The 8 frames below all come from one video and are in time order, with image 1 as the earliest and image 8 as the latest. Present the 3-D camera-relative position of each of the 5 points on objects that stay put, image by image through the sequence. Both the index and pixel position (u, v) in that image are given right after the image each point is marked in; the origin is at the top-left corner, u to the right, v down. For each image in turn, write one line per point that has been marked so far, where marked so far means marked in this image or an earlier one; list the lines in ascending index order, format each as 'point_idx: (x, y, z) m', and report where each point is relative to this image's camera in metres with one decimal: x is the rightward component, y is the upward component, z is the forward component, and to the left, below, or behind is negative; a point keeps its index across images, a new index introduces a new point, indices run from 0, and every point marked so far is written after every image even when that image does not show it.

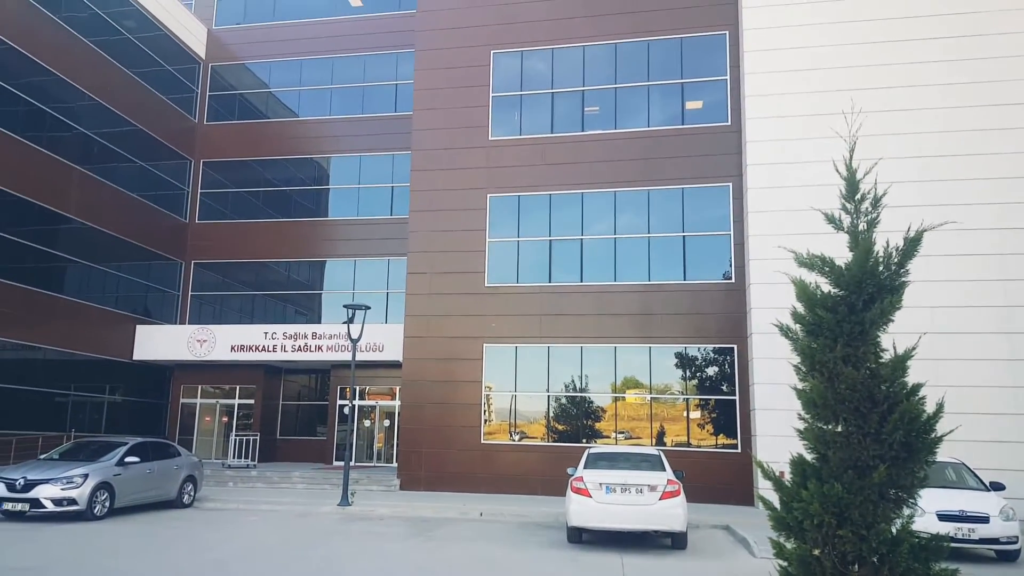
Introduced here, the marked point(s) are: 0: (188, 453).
0: (-8.6, -4.3, +18.9) m
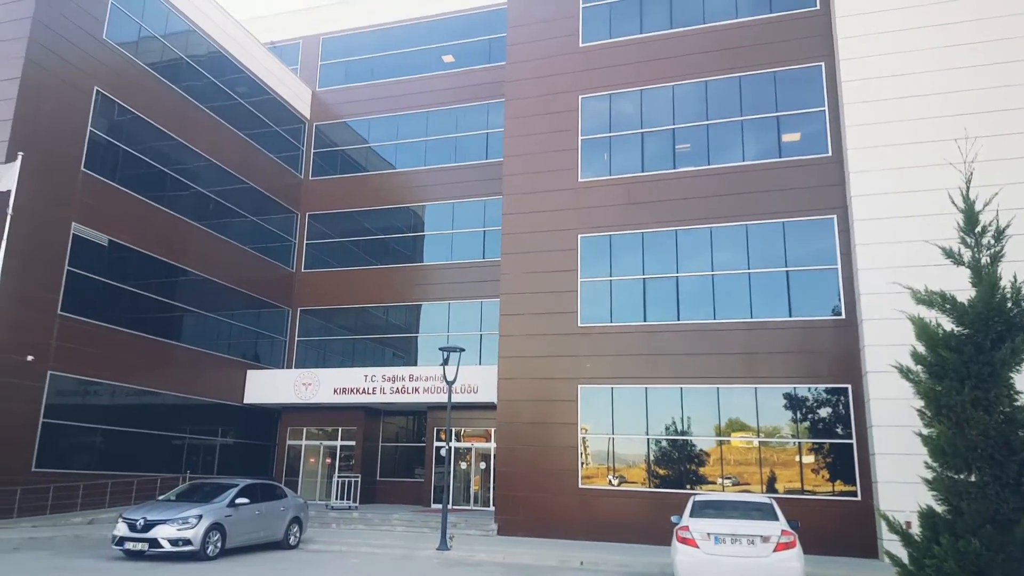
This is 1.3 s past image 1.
0: (-6.0, -5.6, +19.5) m
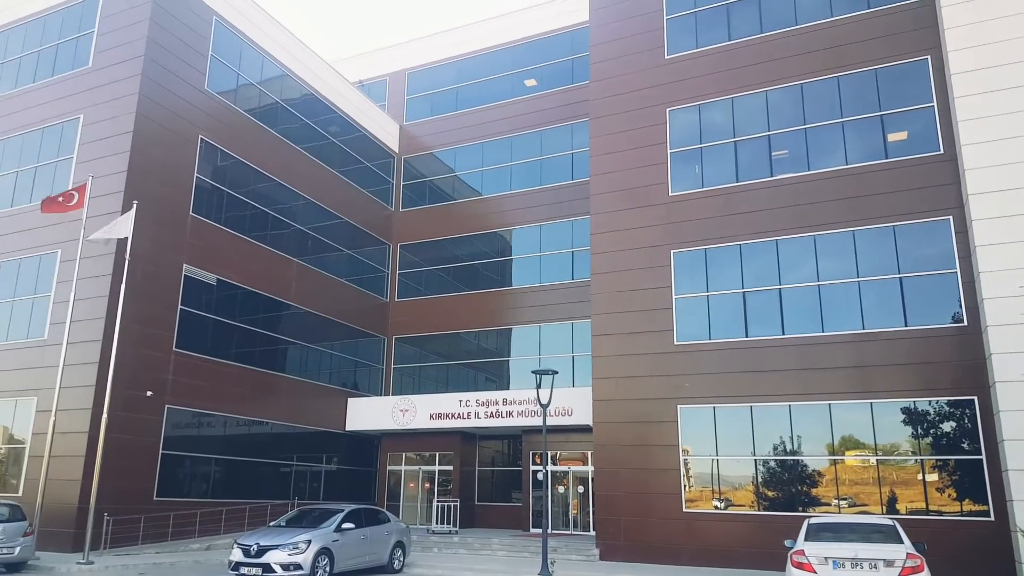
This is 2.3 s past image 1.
0: (-3.2, -6.3, +19.7) m
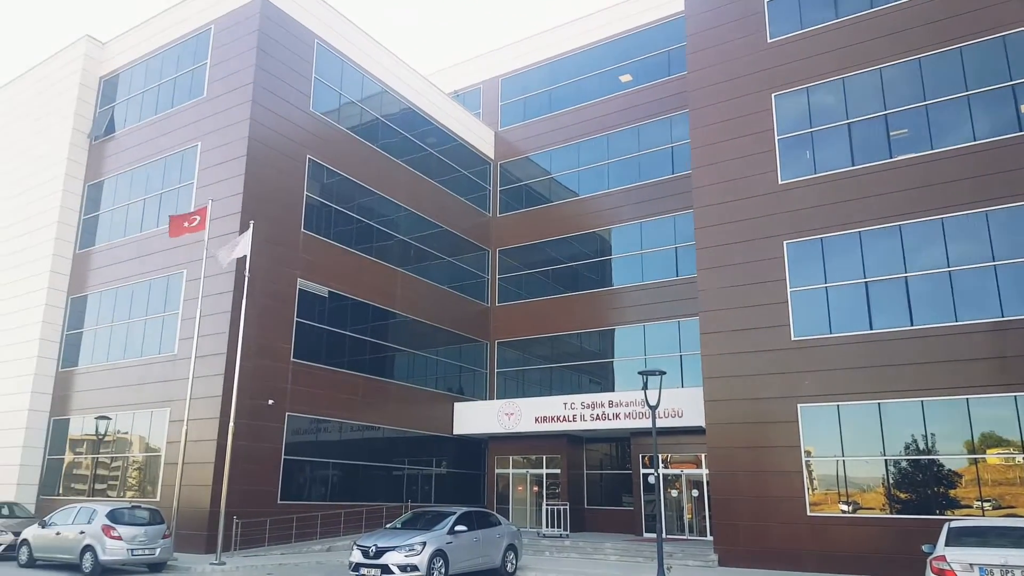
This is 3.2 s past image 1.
0: (-0.2, -6.4, +19.8) m
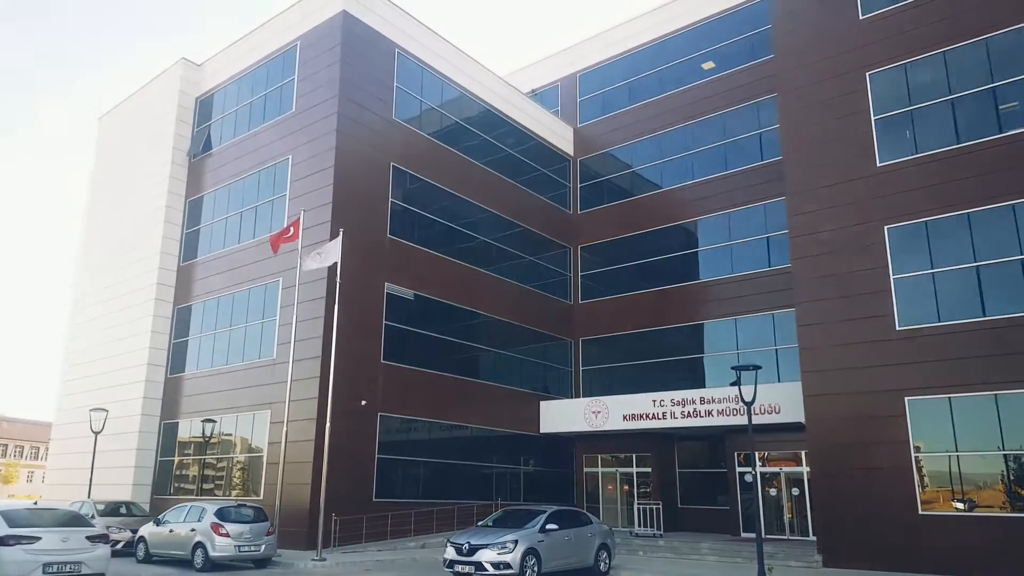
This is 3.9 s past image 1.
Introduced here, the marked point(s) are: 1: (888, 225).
0: (+2.4, -6.3, +19.6) m
1: (+10.0, +1.7, +19.5) m
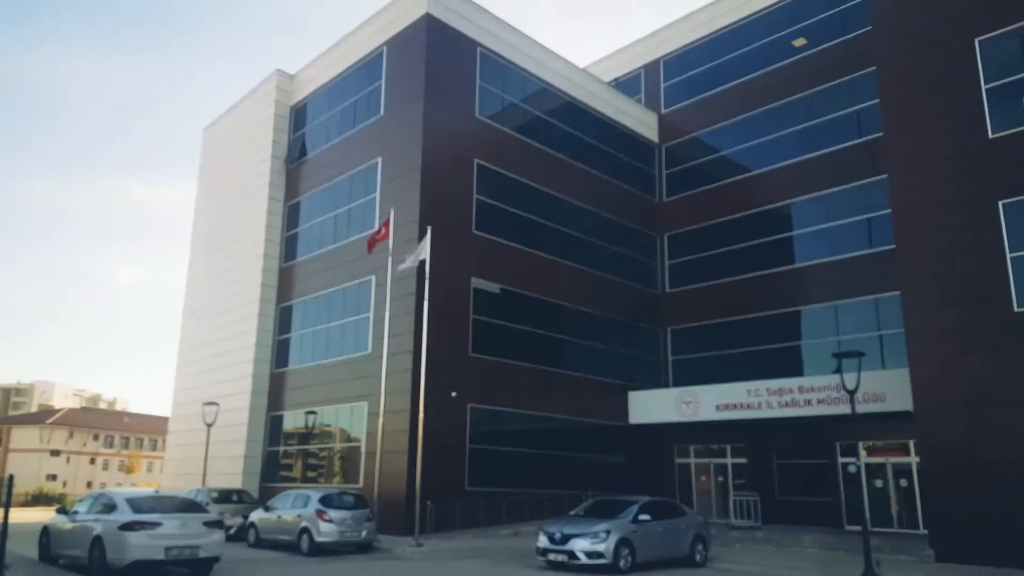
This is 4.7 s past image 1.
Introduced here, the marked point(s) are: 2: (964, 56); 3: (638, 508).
0: (+4.9, -5.9, +19.4) m
1: (+12.2, +2.2, +18.4) m
2: (+12.0, +6.3, +19.6) m
3: (+3.2, -5.4, +18.2) m
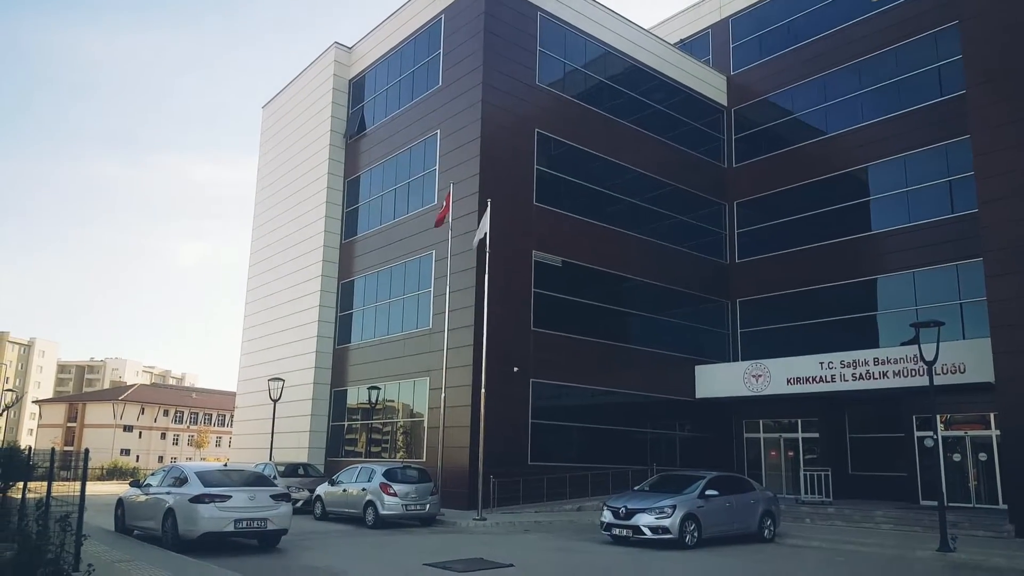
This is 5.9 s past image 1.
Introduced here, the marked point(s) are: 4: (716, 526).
0: (+6.8, -5.1, +19.0) m
1: (+13.9, +3.1, +17.4) m
2: (+13.7, +7.2, +18.4) m
3: (+5.0, -4.7, +17.9) m
4: (+5.2, -5.6, +17.3) m
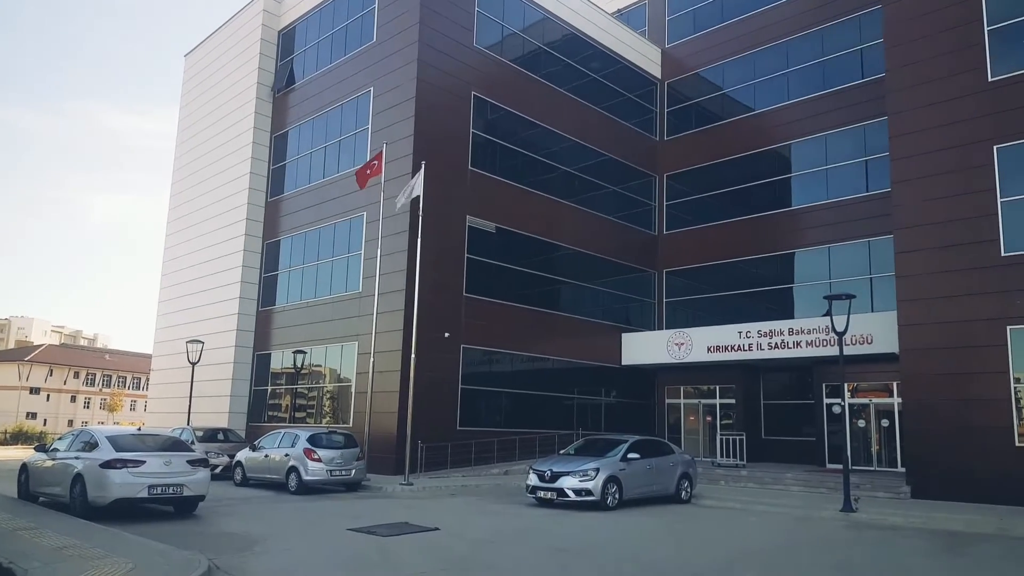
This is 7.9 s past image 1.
0: (+4.9, -4.3, +19.8) m
1: (+12.4, +3.7, +18.5) m
2: (+12.2, +7.8, +19.4) m
3: (+3.3, -3.9, +18.4) m
4: (+3.4, -4.8, +17.9) m
